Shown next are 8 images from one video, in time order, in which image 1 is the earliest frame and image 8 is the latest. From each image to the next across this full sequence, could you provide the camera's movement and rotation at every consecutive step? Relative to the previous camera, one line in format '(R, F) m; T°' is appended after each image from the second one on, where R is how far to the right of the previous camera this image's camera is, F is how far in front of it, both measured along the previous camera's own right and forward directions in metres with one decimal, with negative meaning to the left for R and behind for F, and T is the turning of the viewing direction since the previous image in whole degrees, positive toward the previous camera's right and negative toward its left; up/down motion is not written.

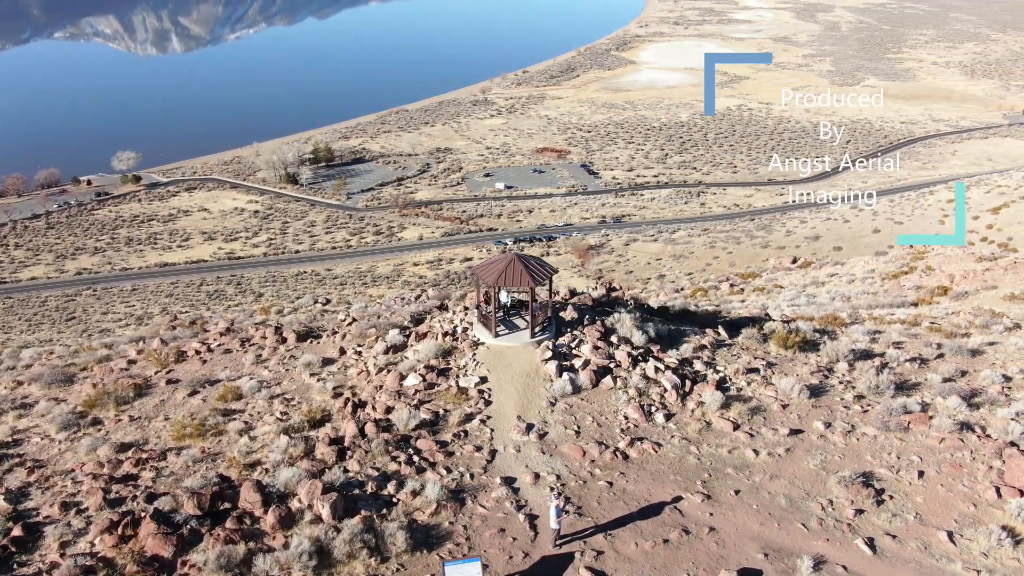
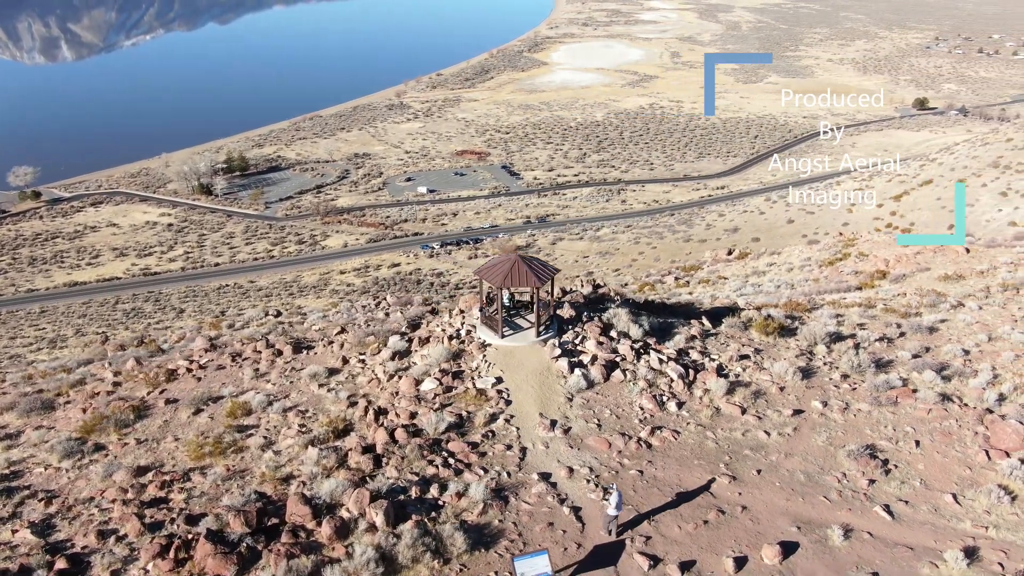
(-1.3, -0.1) m; +6°
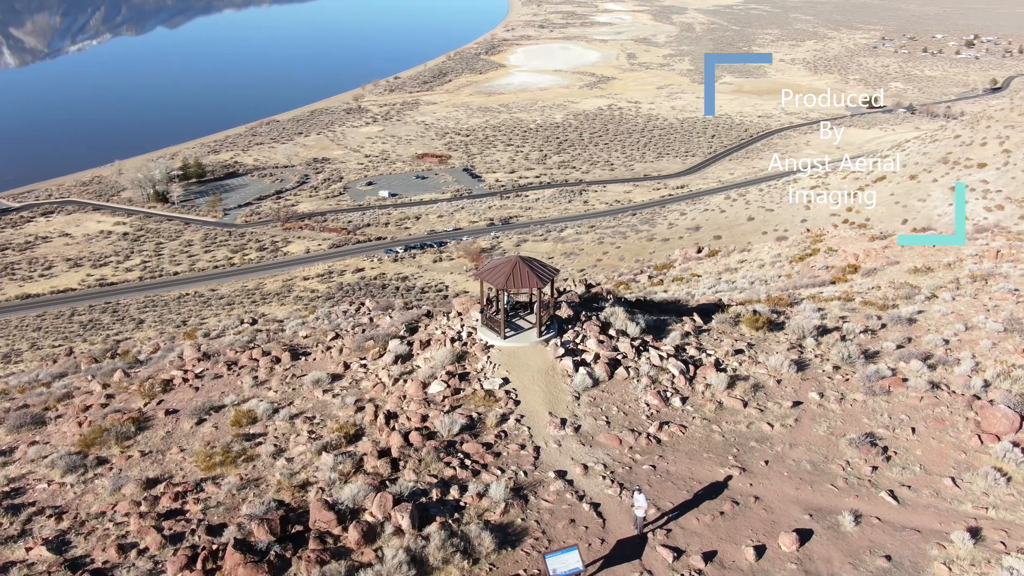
(-0.6, -0.1) m; +3°
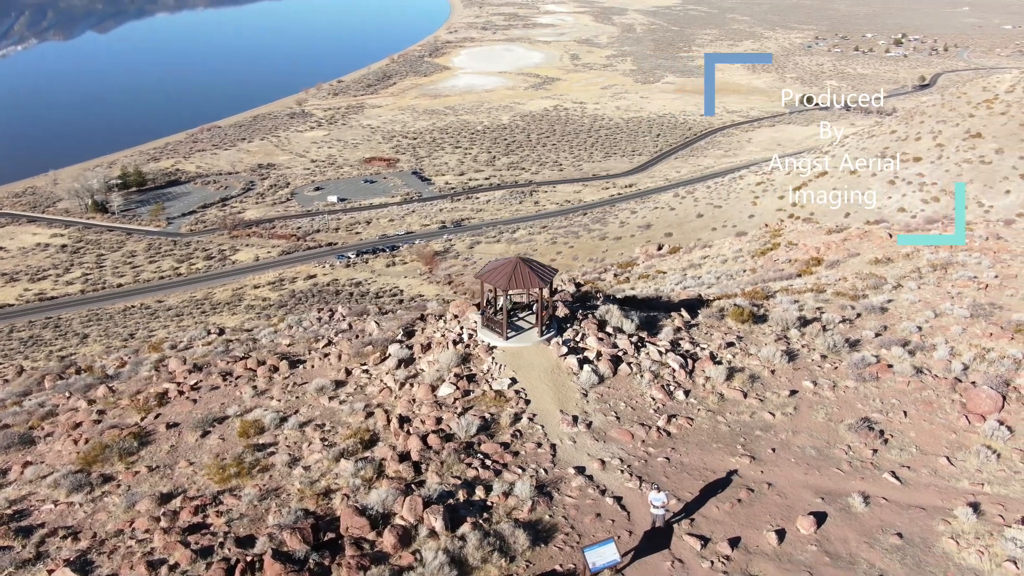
(-0.8, -0.1) m; +4°
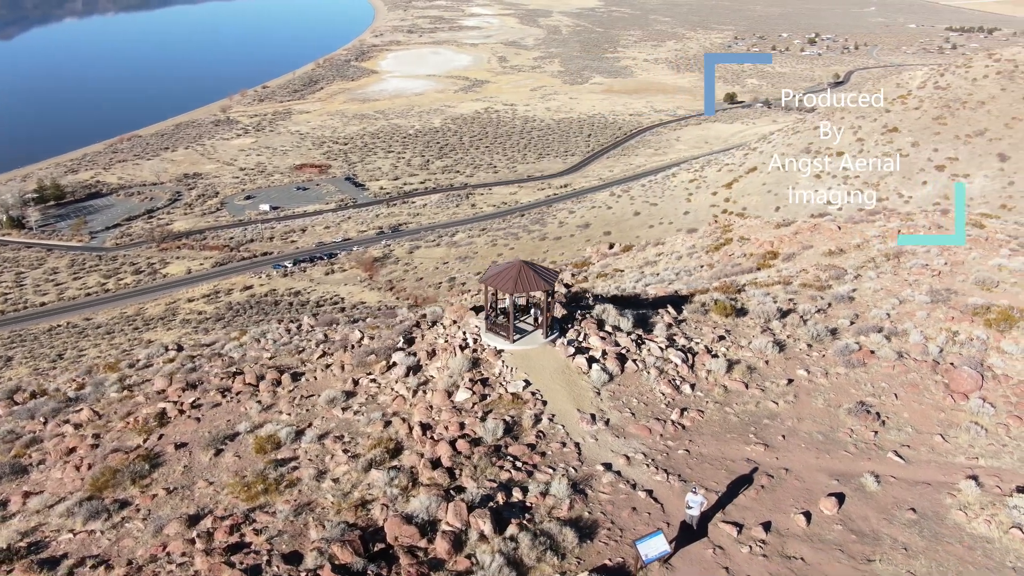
(-1.1, -0.1) m; +5°
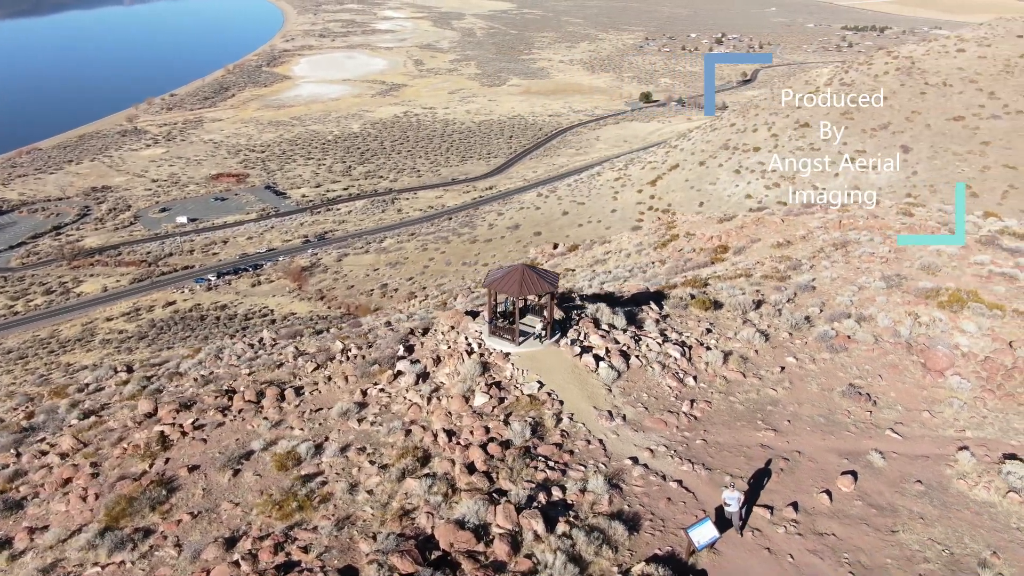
(-1.3, -0.1) m; +6°
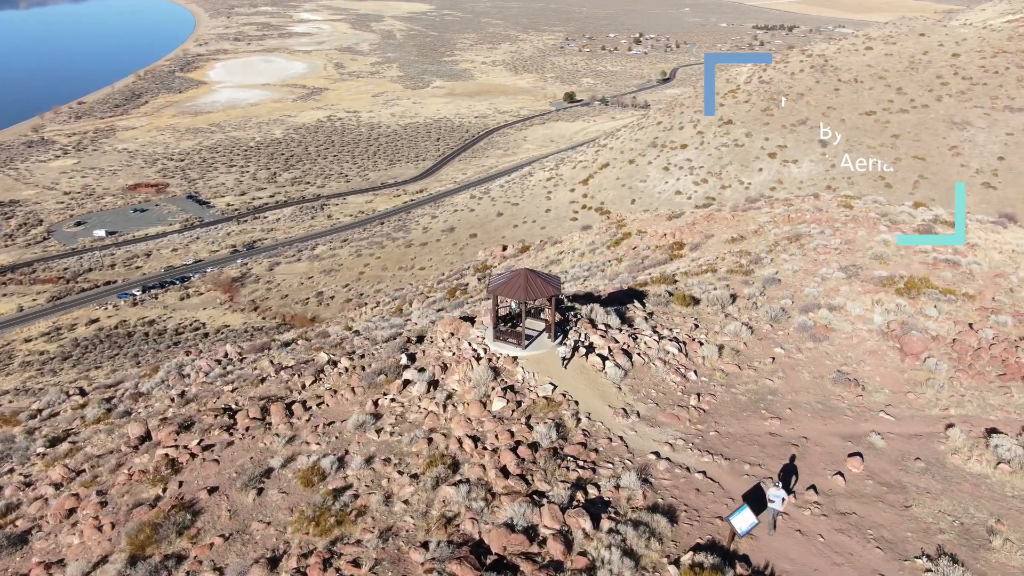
(-1.2, -0.1) m; +5°
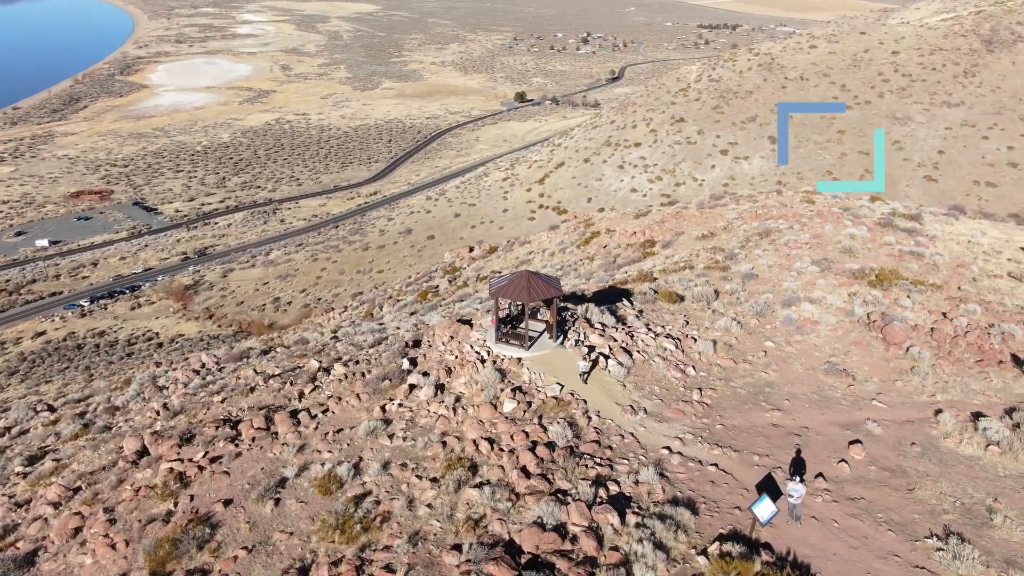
(-0.8, -0.1) m; +4°
